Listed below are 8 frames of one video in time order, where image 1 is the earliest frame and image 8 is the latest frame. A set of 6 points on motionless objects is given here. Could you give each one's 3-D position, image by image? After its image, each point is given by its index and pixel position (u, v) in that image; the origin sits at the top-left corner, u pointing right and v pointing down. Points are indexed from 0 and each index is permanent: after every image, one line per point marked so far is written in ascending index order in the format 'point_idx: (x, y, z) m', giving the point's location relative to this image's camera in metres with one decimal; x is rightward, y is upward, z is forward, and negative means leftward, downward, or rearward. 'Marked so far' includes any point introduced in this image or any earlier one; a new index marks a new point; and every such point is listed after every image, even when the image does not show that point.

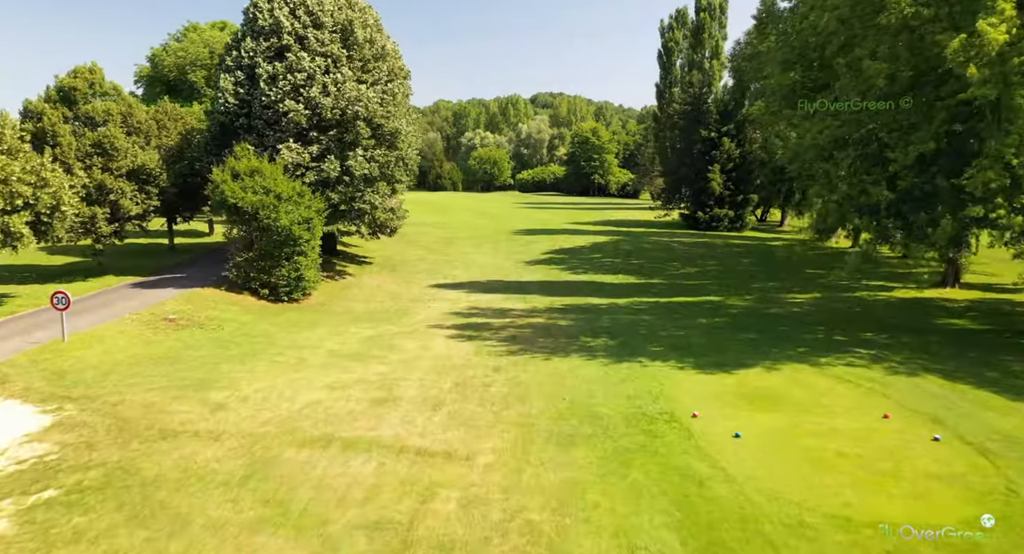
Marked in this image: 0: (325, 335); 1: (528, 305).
0: (-4.1, -1.3, +14.8) m
1: (+0.4, -0.8, +19.4) m
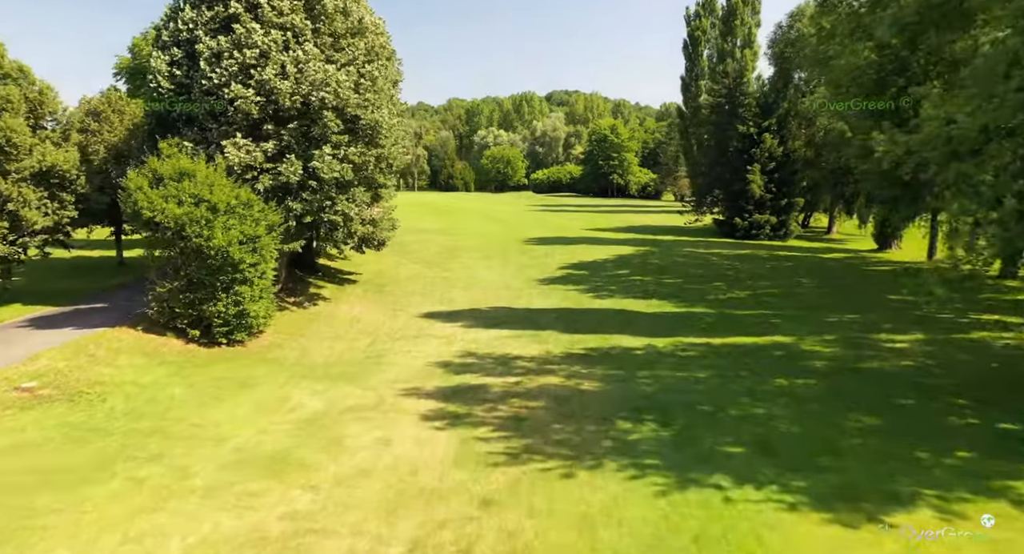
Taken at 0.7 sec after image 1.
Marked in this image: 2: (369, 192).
0: (-4.1, -2.1, +10.4) m
1: (+0.6, -1.6, +14.9) m
2: (-4.1, +2.5, +19.3) m
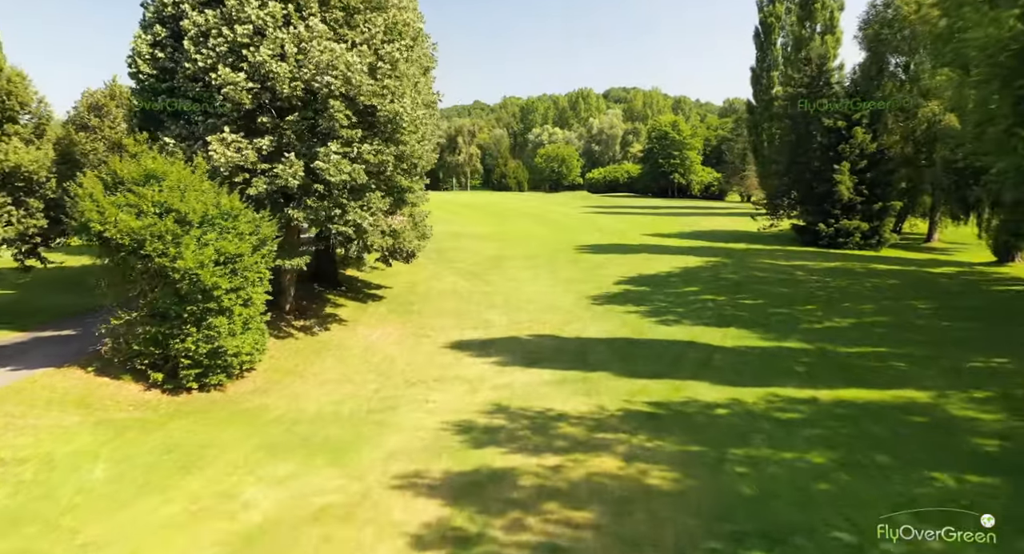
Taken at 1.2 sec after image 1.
0: (-3.7, -2.6, +7.4) m
1: (+1.3, -2.2, +11.5) m
2: (-3.0, +2.0, +16.3) m
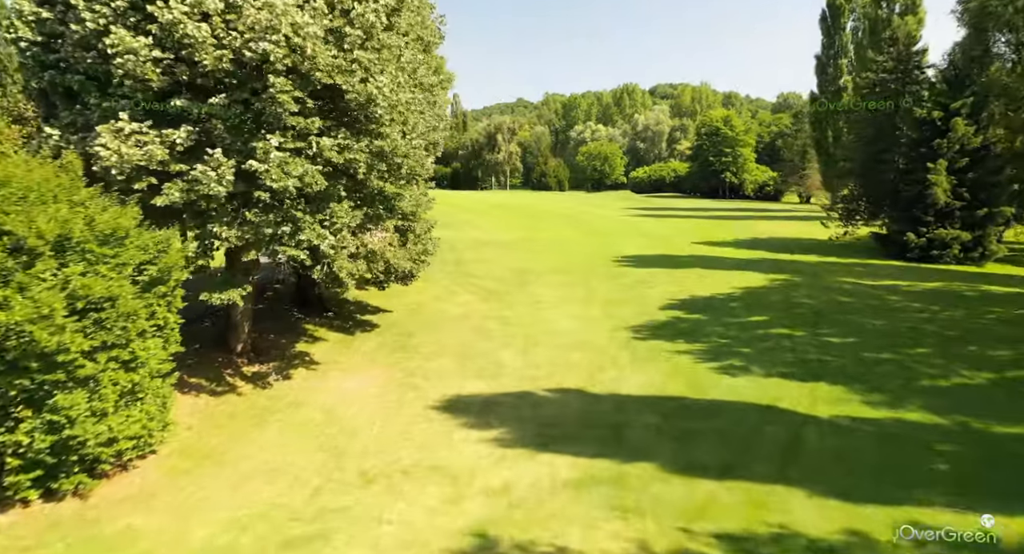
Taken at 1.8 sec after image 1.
0: (-4.0, -3.2, +3.6) m
1: (+1.3, -2.9, +7.4) m
2: (-2.7, +1.3, +12.4) m
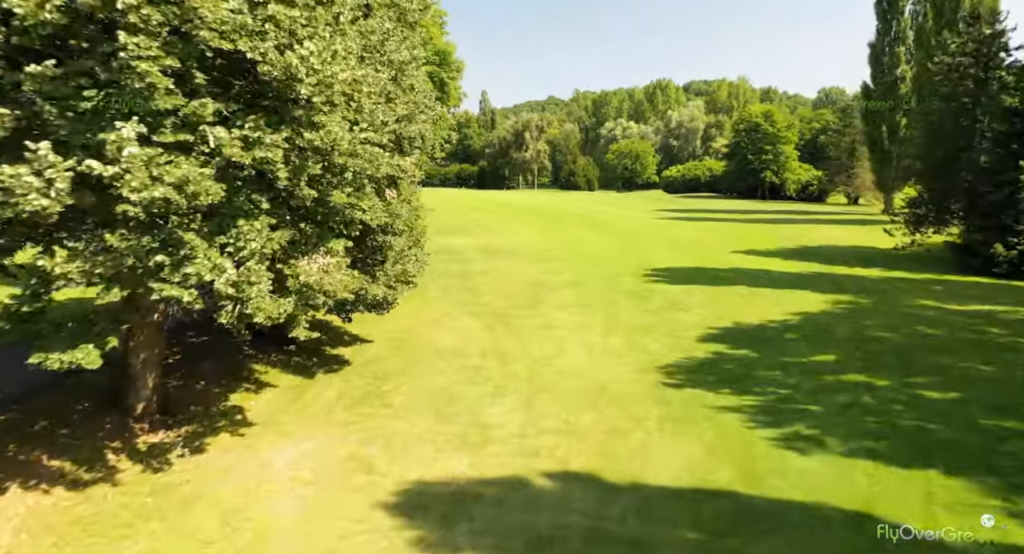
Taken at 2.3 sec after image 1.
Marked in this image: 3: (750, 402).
0: (-4.6, -3.8, +0.3) m
1: (+0.8, -3.5, +3.8) m
2: (-2.9, +0.7, +9.1) m
3: (+4.4, -2.2, +12.4) m
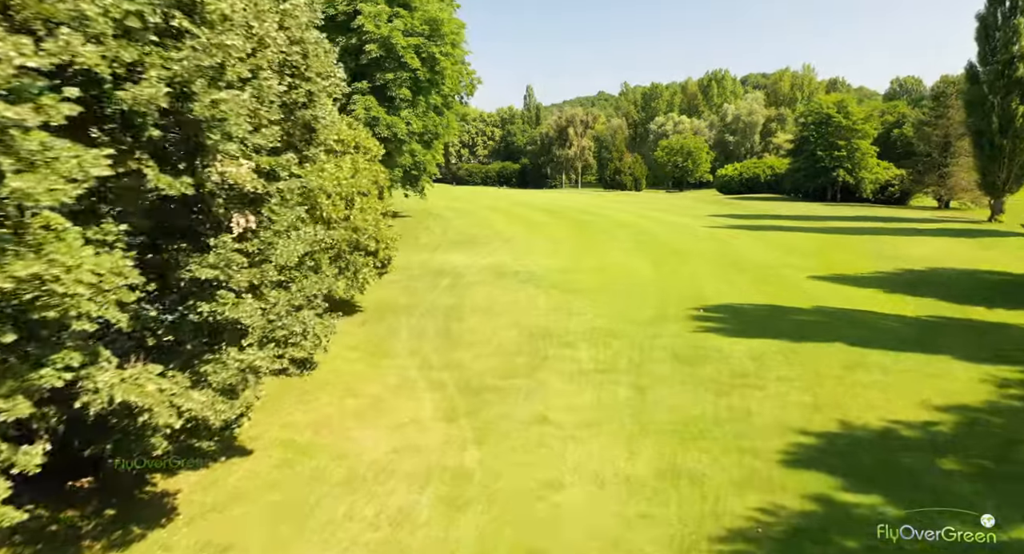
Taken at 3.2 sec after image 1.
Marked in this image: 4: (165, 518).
0: (-6.4, -5.0, -5.8) m
1: (-0.7, -4.7, -2.7) m
2: (-4.0, -0.4, +2.7) m
3: (+3.5, -3.4, +5.5) m
4: (-4.3, -2.8, +8.5) m
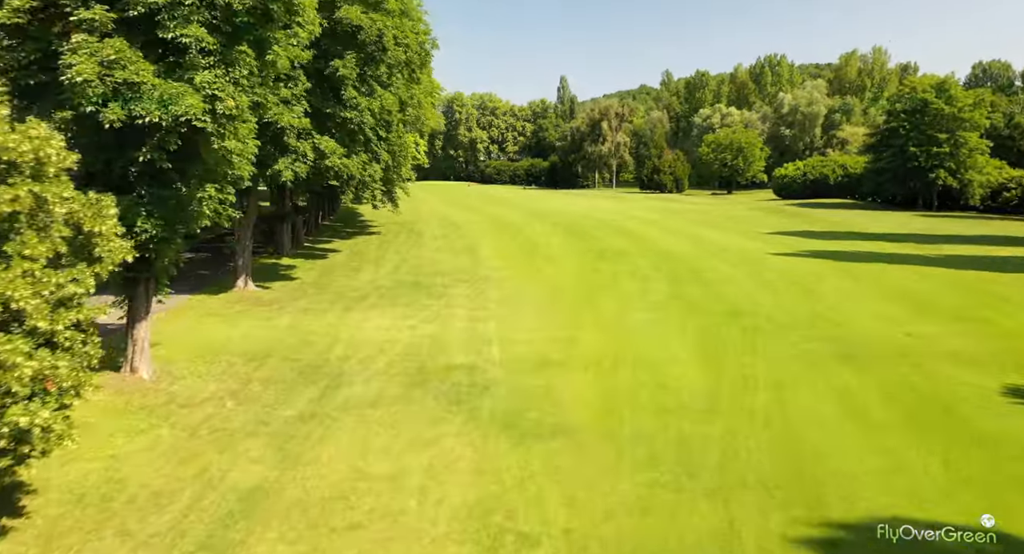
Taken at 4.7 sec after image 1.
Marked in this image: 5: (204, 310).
0: (-9.8, -7.3, -16.9) m
1: (-3.9, -7.0, -14.2) m
2: (-6.8, -2.6, -8.6) m
3: (+0.7, -5.7, -6.2) m
4: (-6.8, -5.0, -2.8) m
5: (-8.9, -1.0, +19.3) m
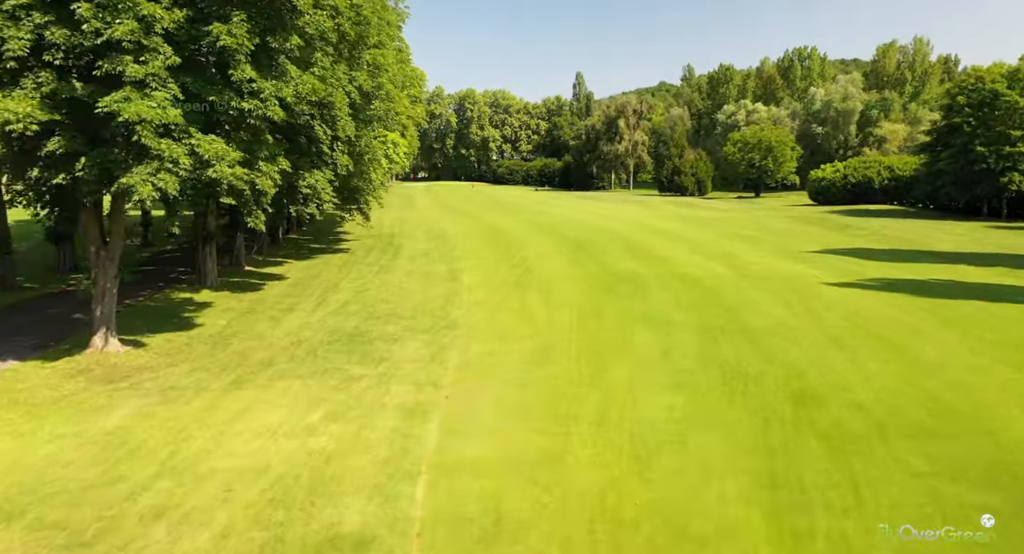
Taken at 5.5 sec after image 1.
0: (-11.6, -8.6, -23.2) m
1: (-5.7, -8.4, -20.6) m
2: (-8.4, -4.0, -14.9) m
3: (-0.8, -7.1, -12.8) m
4: (-8.3, -6.4, -9.2) m
5: (-9.7, -2.3, +13.0) m
